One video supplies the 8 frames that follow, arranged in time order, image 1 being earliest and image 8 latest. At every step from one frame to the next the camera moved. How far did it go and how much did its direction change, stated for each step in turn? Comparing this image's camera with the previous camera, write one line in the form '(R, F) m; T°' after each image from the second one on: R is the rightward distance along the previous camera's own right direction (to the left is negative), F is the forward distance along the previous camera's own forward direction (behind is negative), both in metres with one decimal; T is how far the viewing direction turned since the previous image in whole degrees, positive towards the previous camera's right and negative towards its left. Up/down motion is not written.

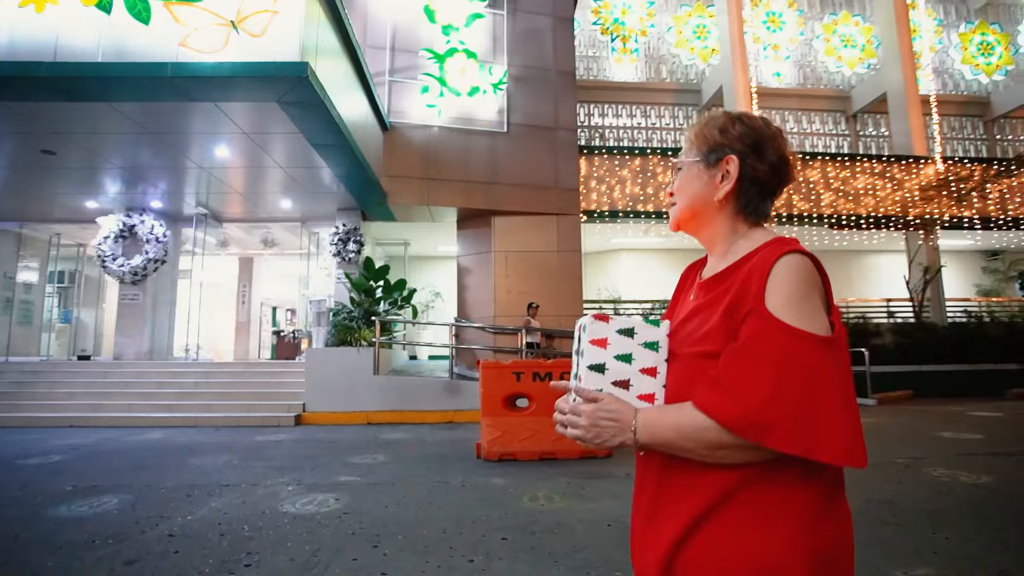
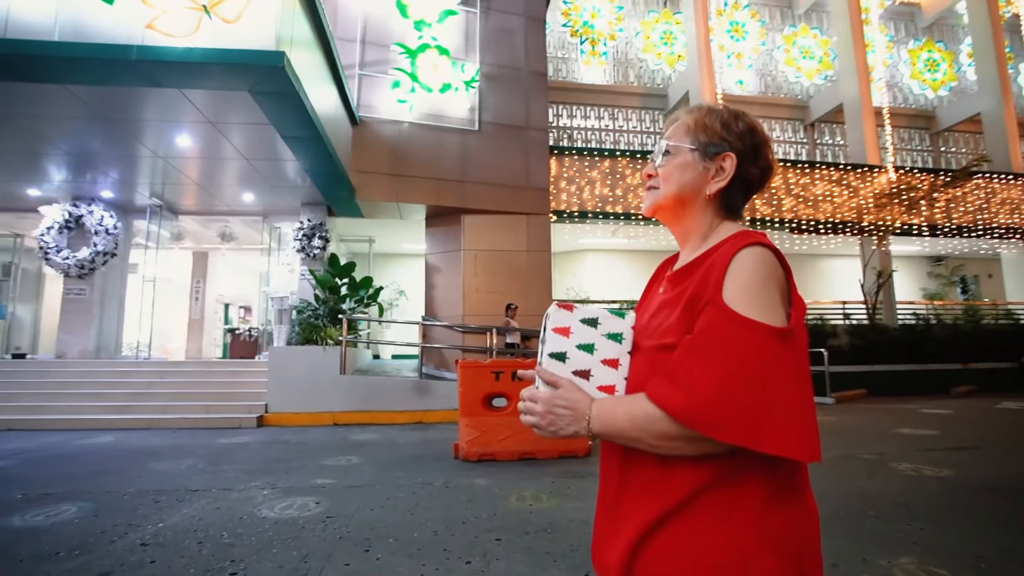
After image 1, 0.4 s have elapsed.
(-0.3, +0.1) m; +4°
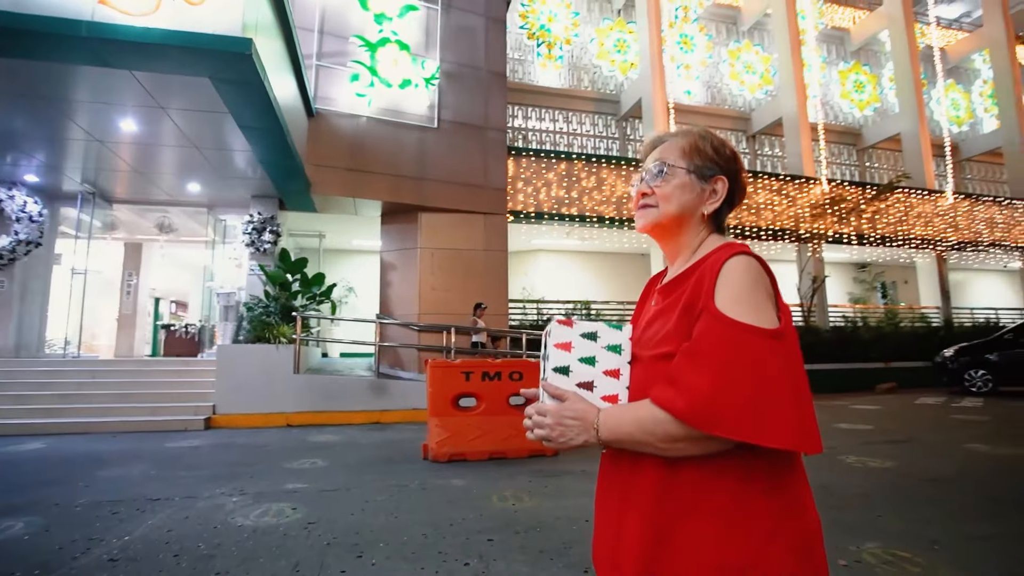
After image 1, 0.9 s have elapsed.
(-0.4, 0.0) m; +6°
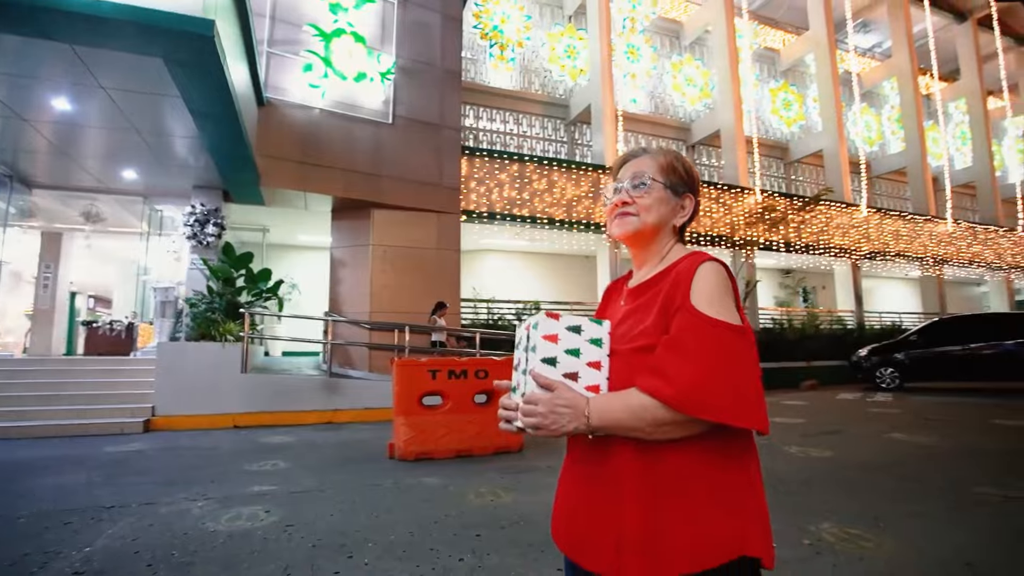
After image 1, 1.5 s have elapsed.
(-0.4, -0.1) m; +7°
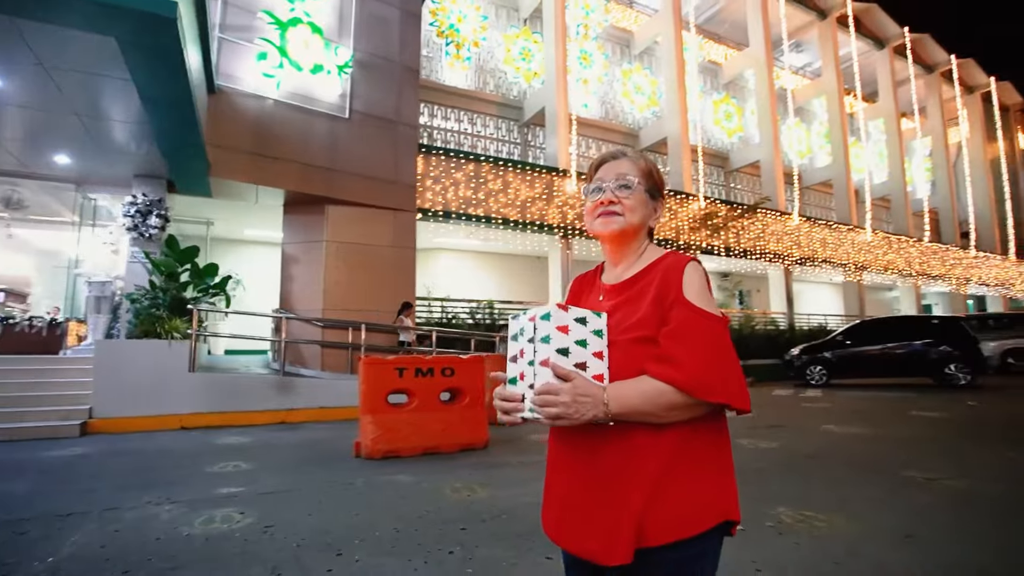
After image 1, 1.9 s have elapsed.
(-0.3, -0.1) m; +6°
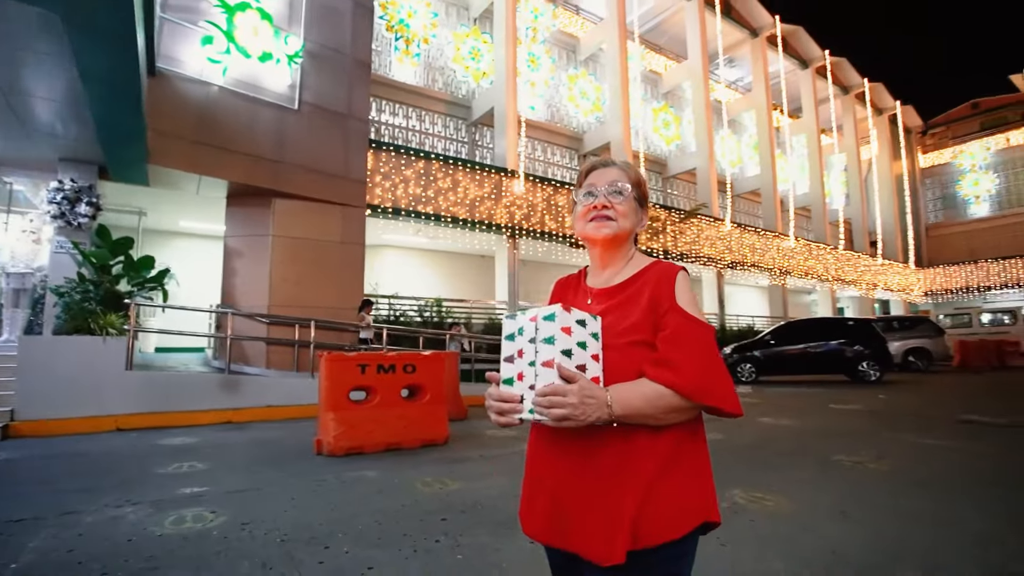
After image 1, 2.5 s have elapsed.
(-0.3, -0.1) m; +7°
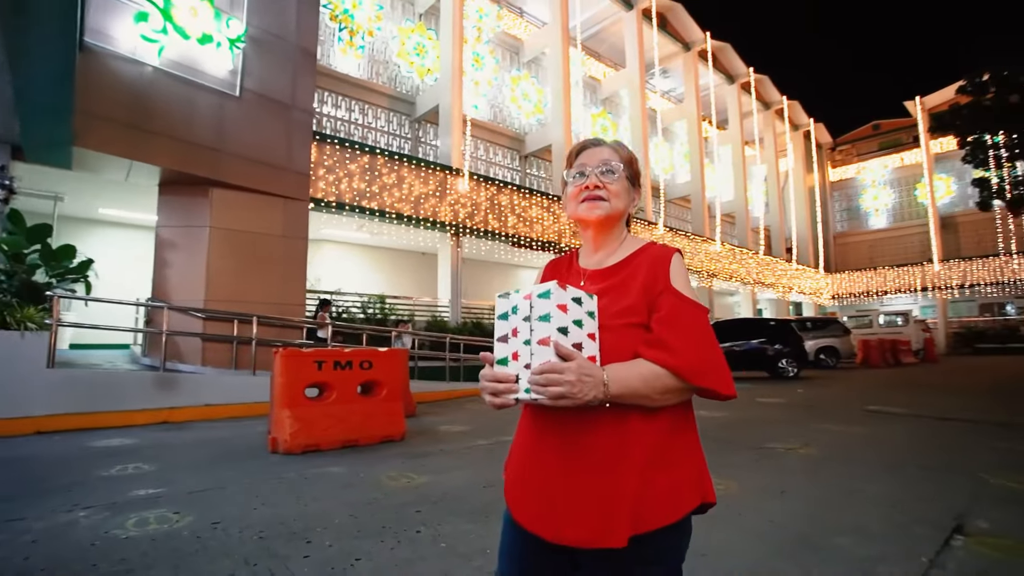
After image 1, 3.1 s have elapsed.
(-0.3, -0.1) m; +7°
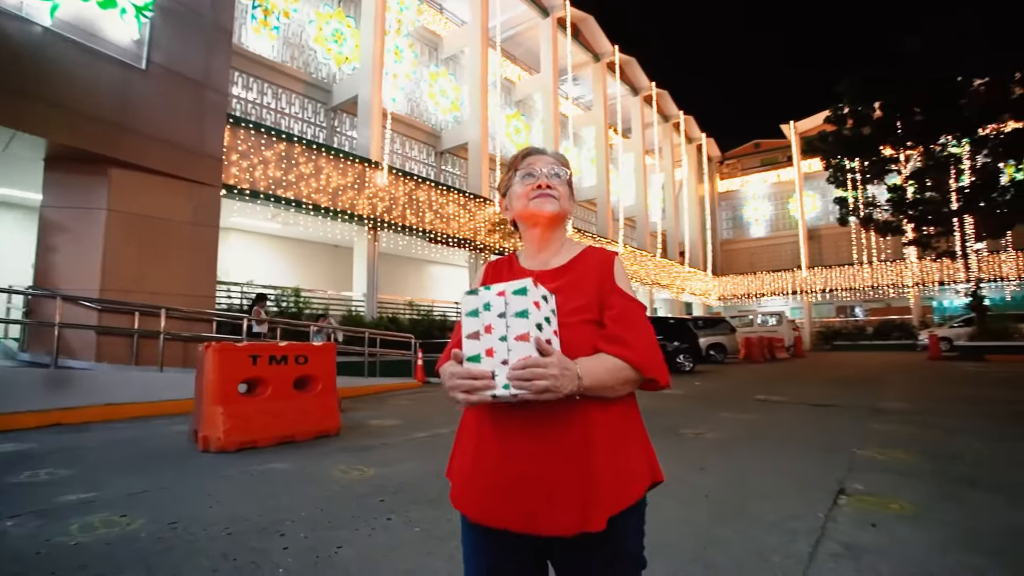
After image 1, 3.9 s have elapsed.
(-0.5, -0.2) m; +10°
